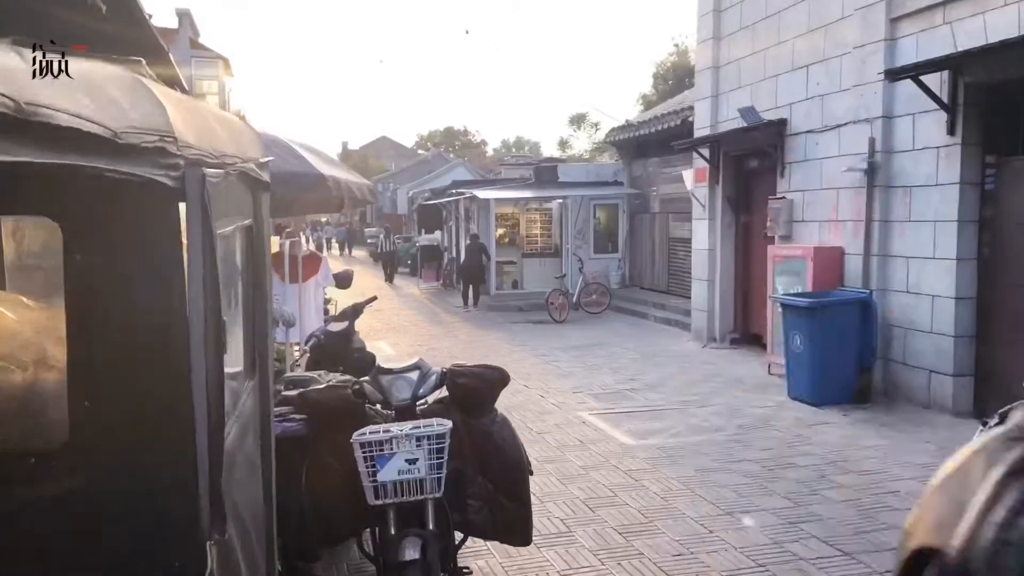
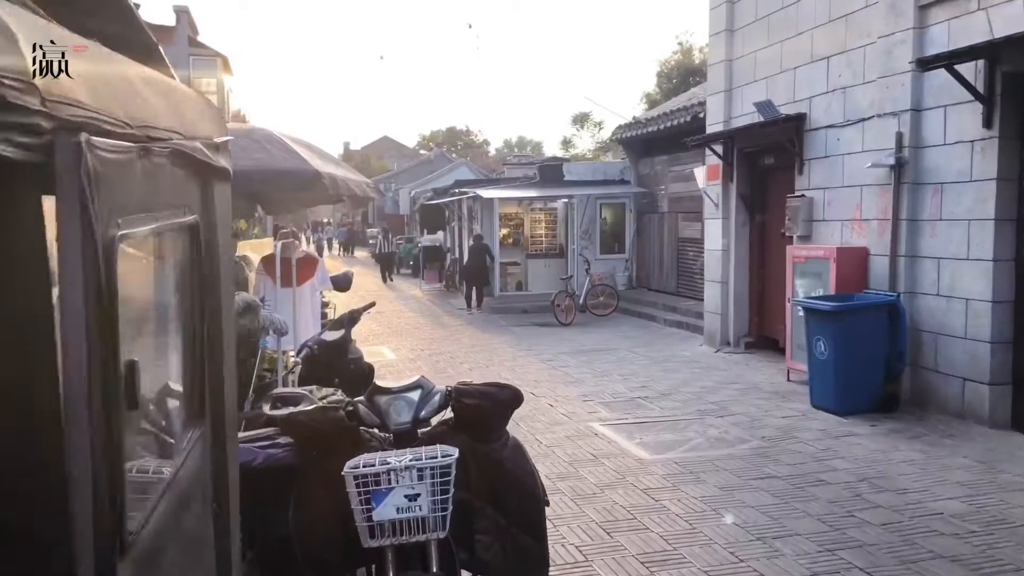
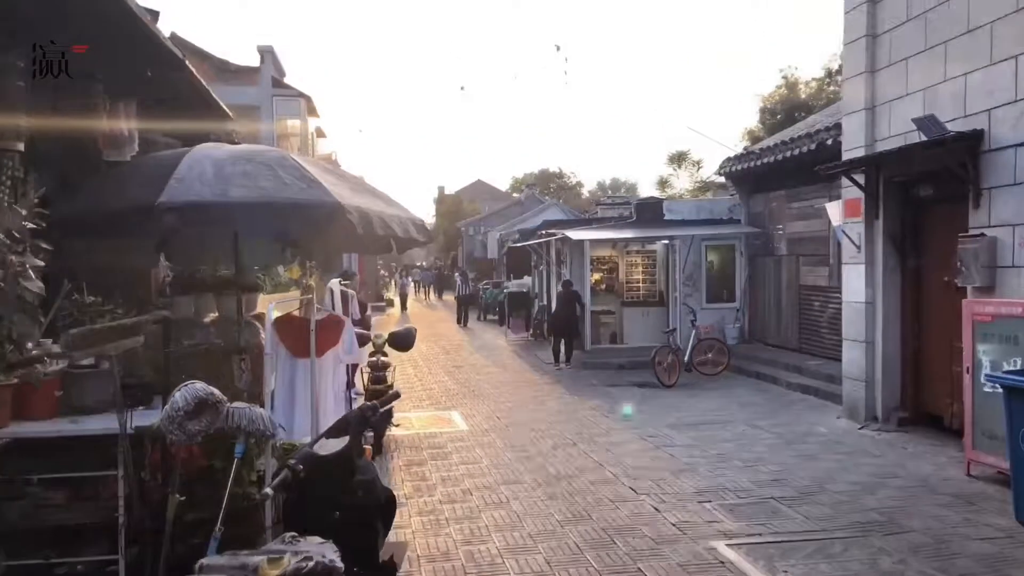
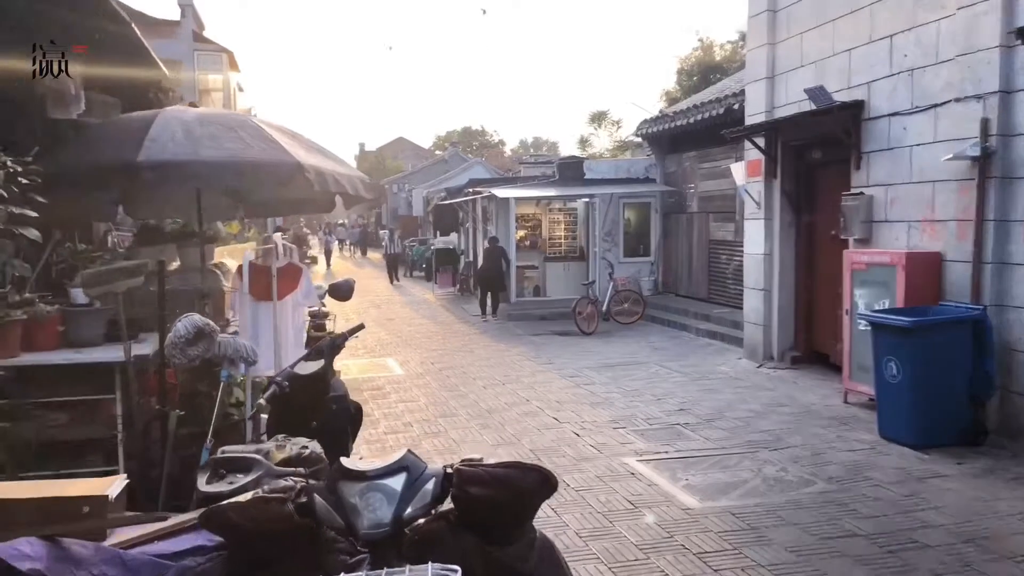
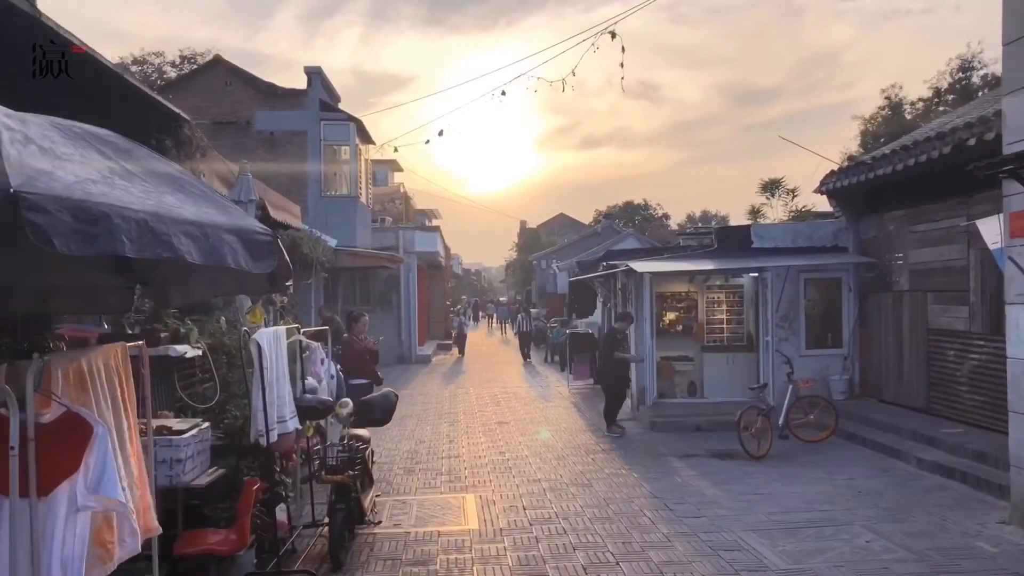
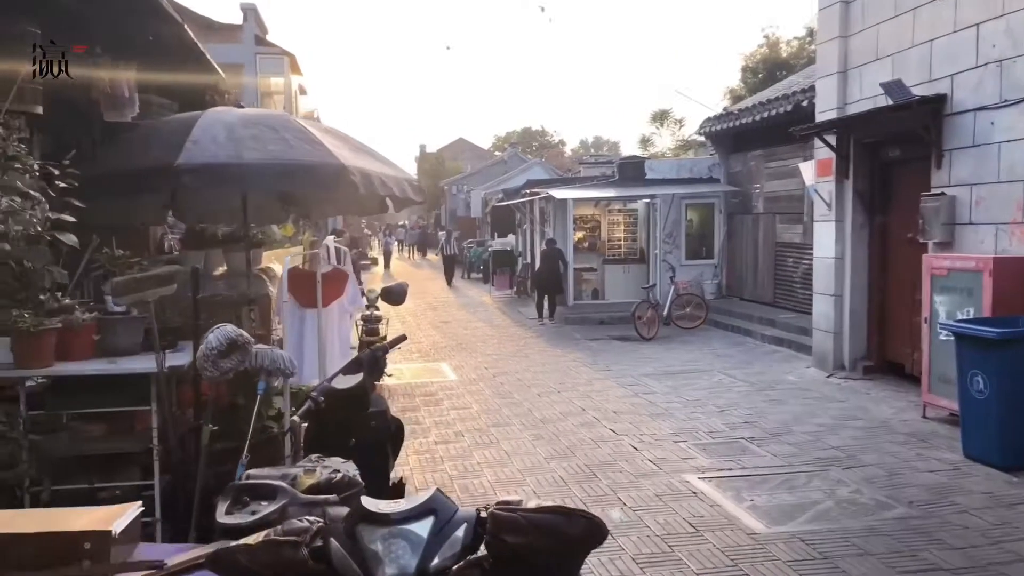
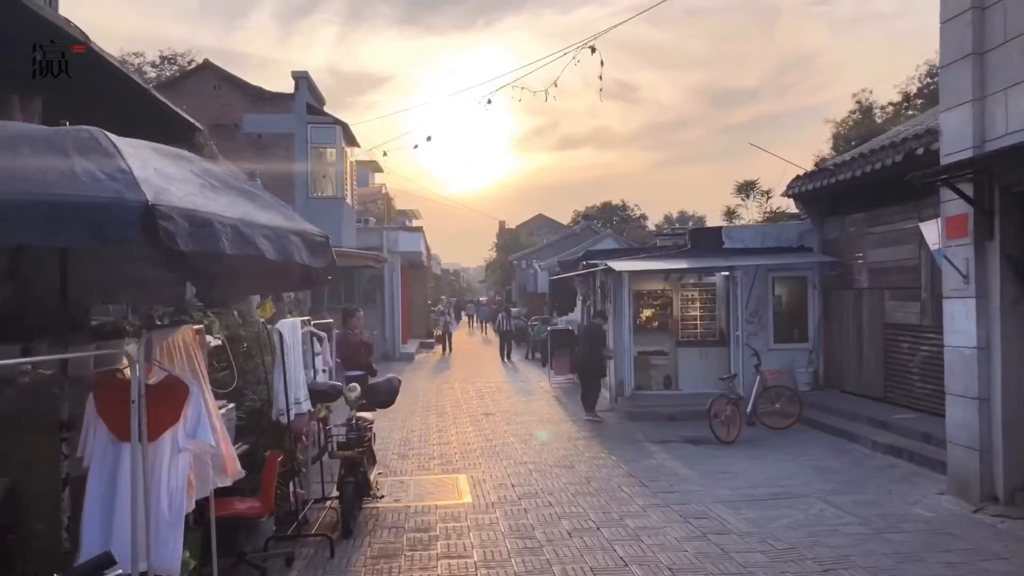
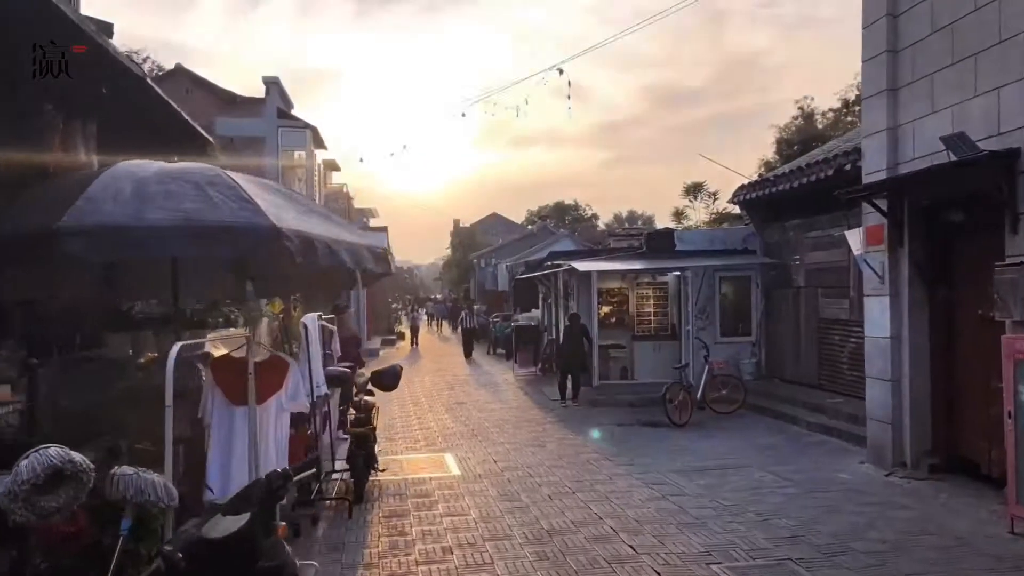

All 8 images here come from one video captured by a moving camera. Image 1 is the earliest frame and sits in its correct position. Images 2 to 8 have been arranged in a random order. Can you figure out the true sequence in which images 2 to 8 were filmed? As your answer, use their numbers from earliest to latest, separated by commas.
2, 4, 6, 3, 8, 7, 5
